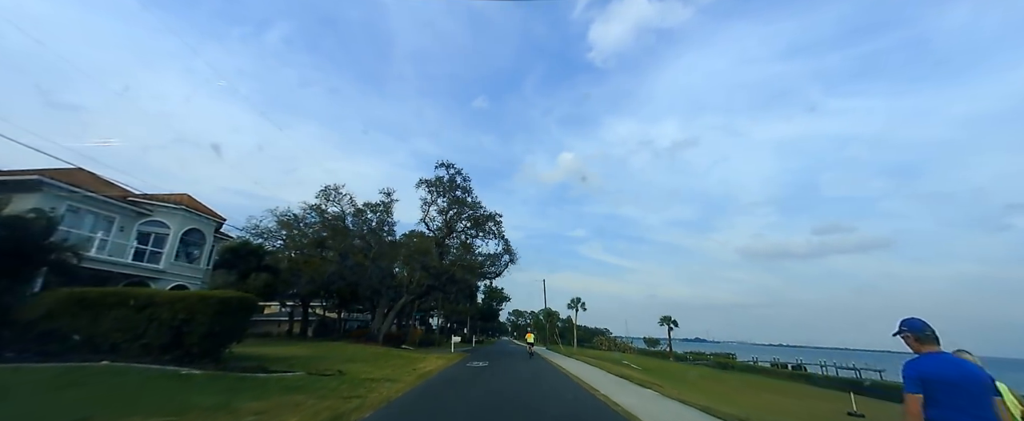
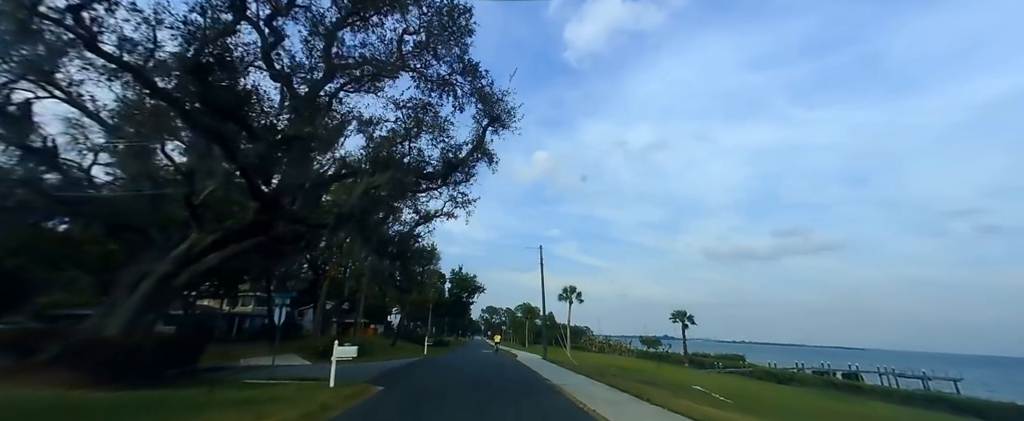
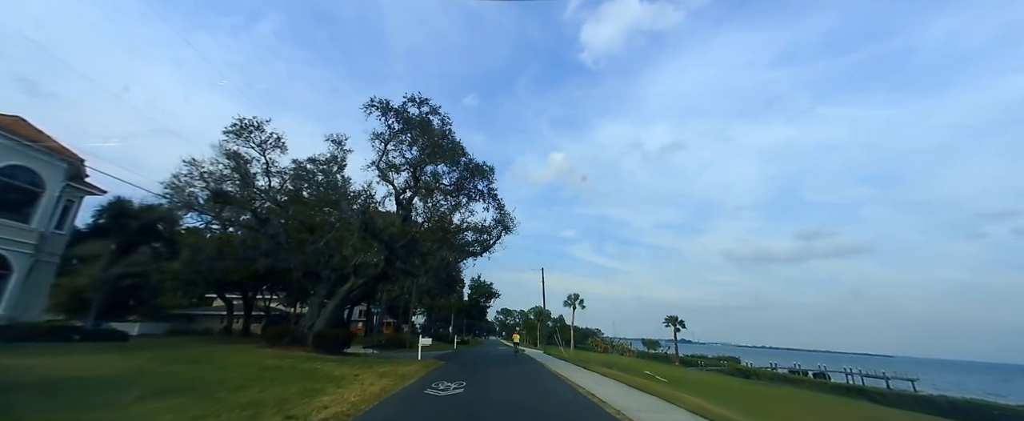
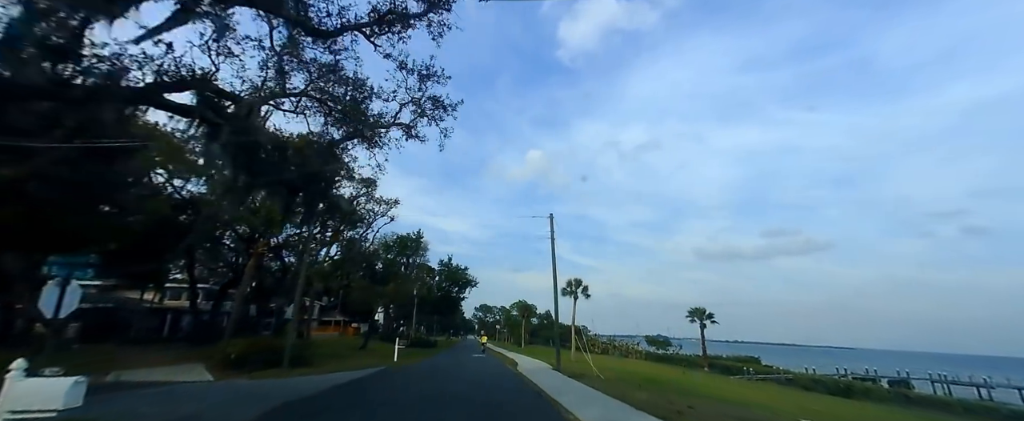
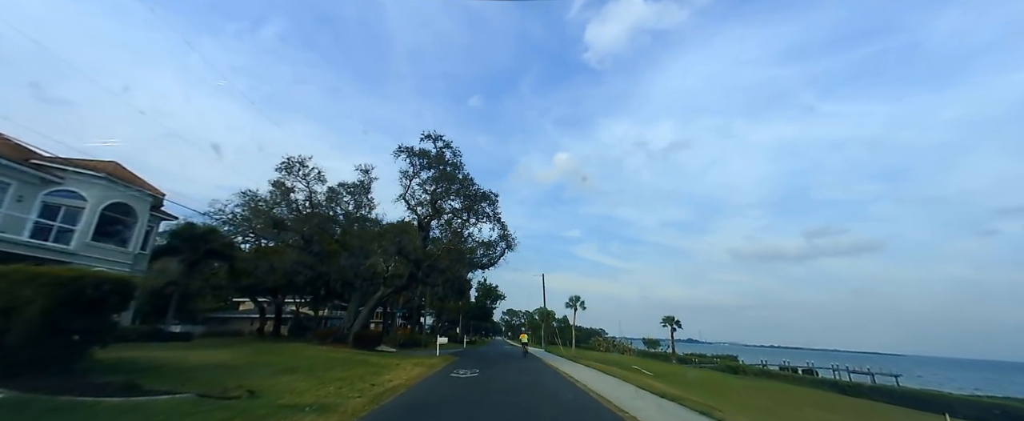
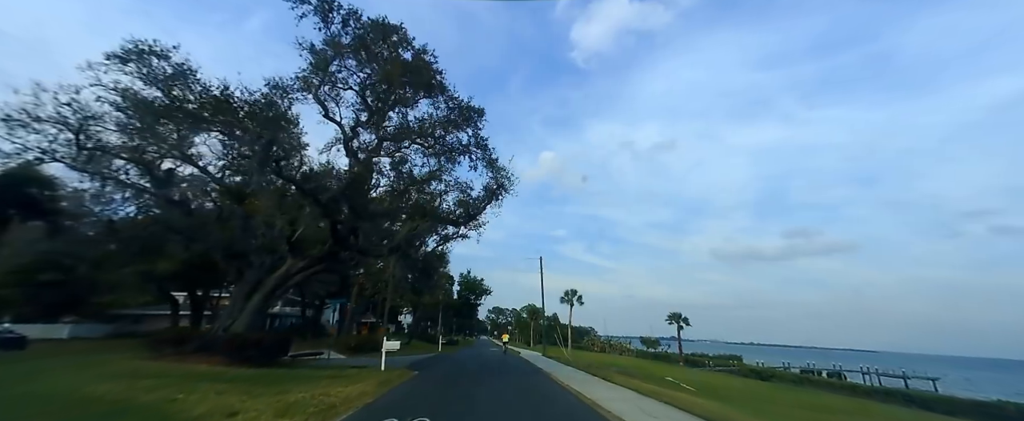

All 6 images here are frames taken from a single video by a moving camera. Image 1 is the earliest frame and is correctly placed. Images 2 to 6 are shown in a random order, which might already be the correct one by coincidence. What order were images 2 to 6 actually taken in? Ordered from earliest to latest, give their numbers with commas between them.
5, 3, 6, 2, 4
